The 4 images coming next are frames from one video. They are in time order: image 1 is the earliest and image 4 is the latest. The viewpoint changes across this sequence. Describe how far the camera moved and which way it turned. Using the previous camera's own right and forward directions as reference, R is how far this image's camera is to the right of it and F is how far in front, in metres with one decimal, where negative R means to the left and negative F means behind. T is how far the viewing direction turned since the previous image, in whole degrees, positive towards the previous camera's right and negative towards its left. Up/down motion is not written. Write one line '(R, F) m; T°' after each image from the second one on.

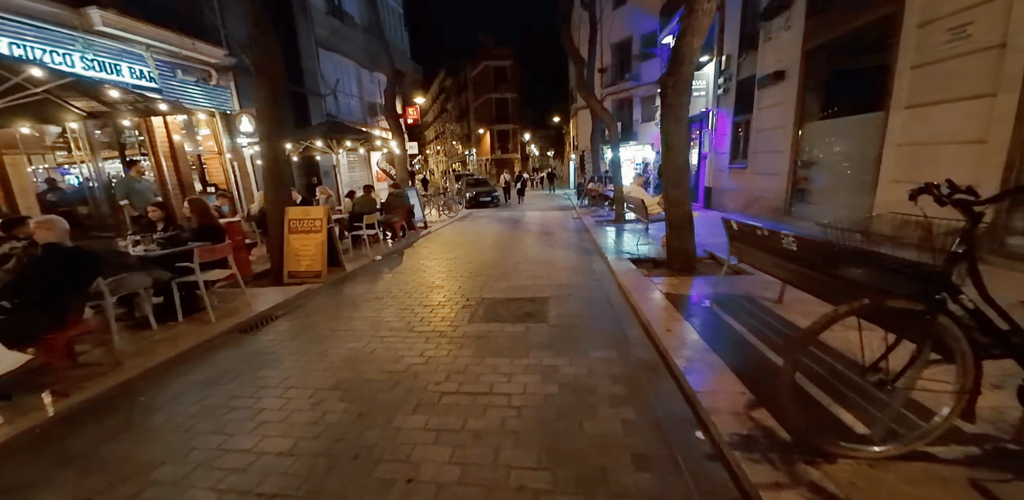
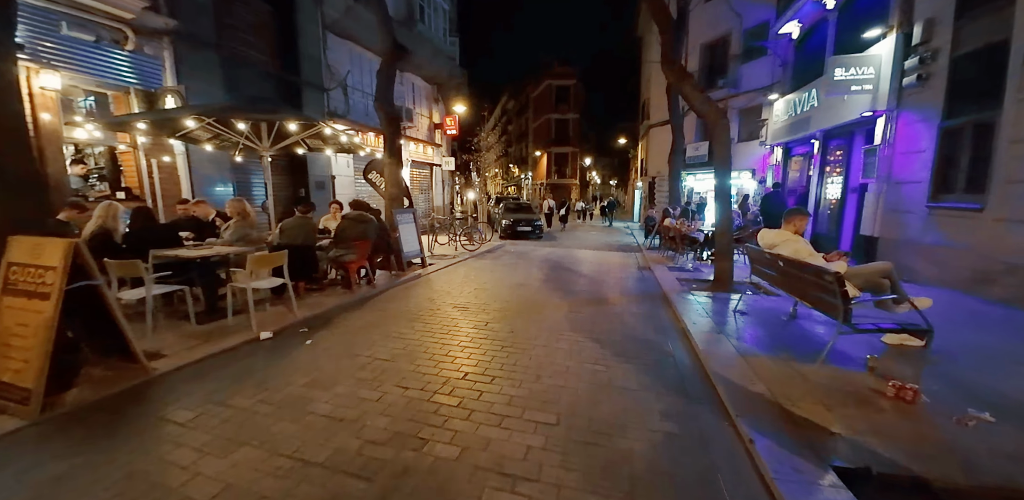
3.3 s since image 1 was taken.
(+0.5, +4.6) m; -8°
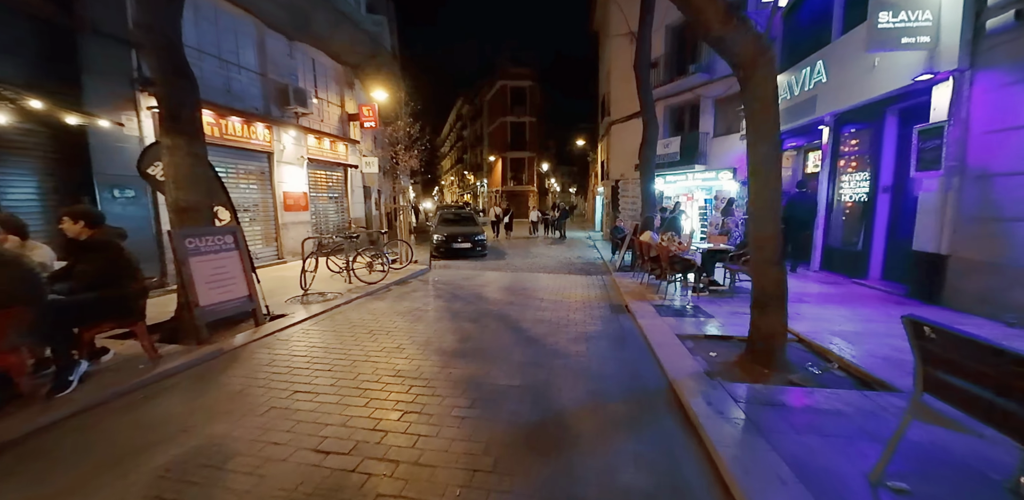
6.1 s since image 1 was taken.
(+0.9, +3.6) m; +5°
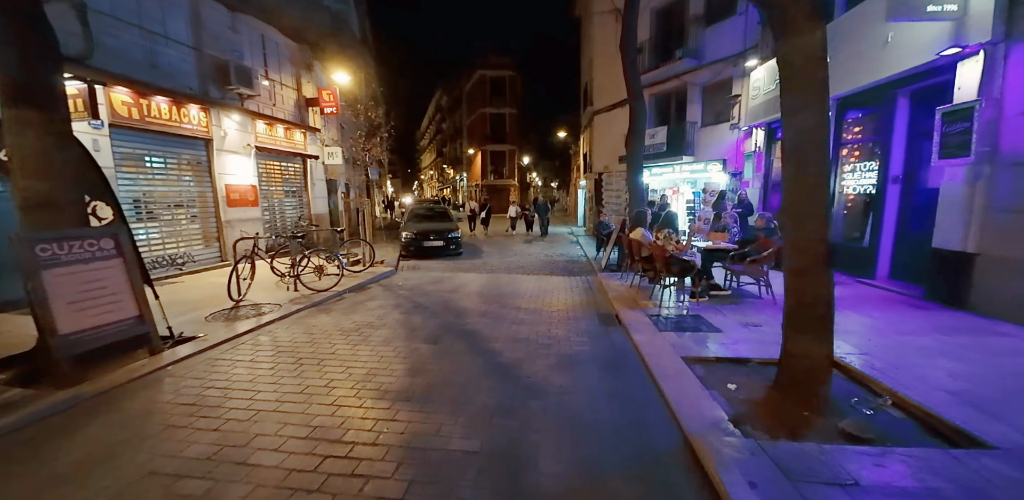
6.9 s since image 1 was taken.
(+0.2, +1.1) m; +2°
